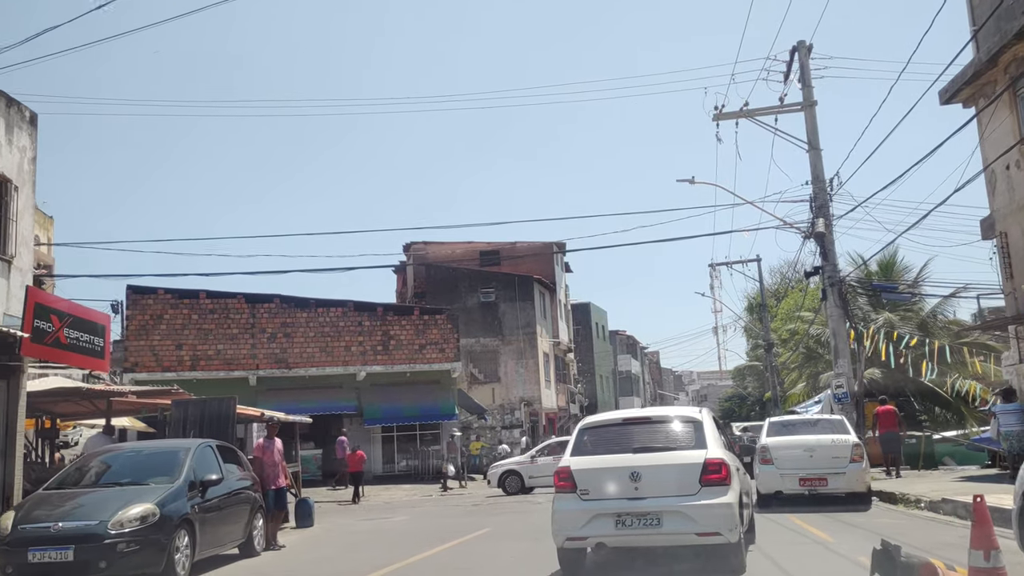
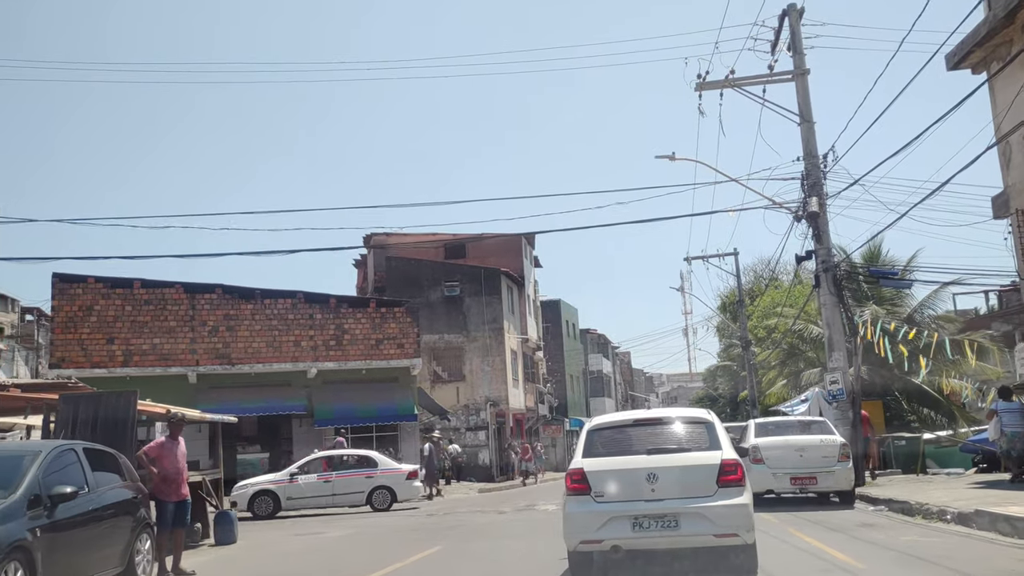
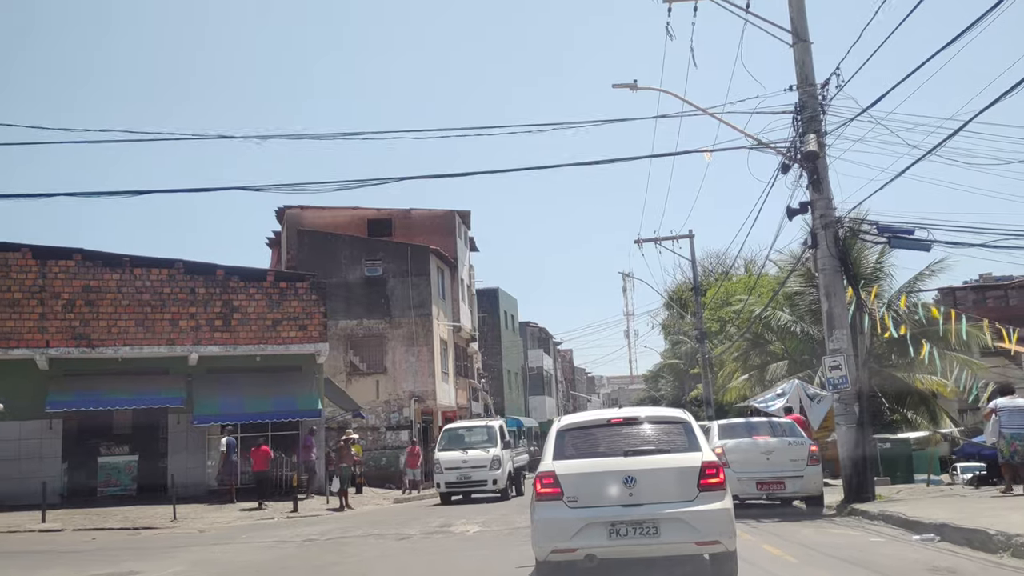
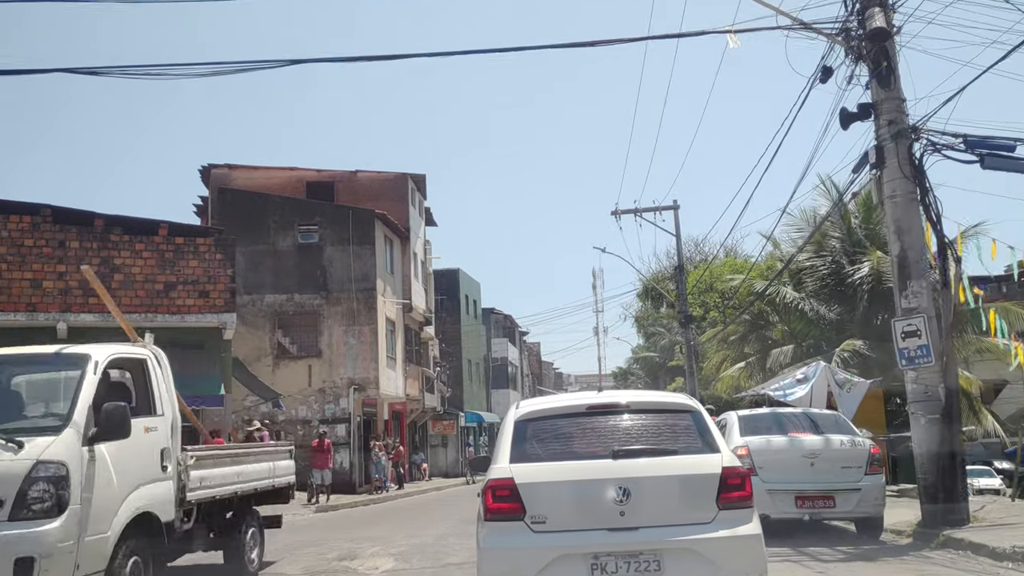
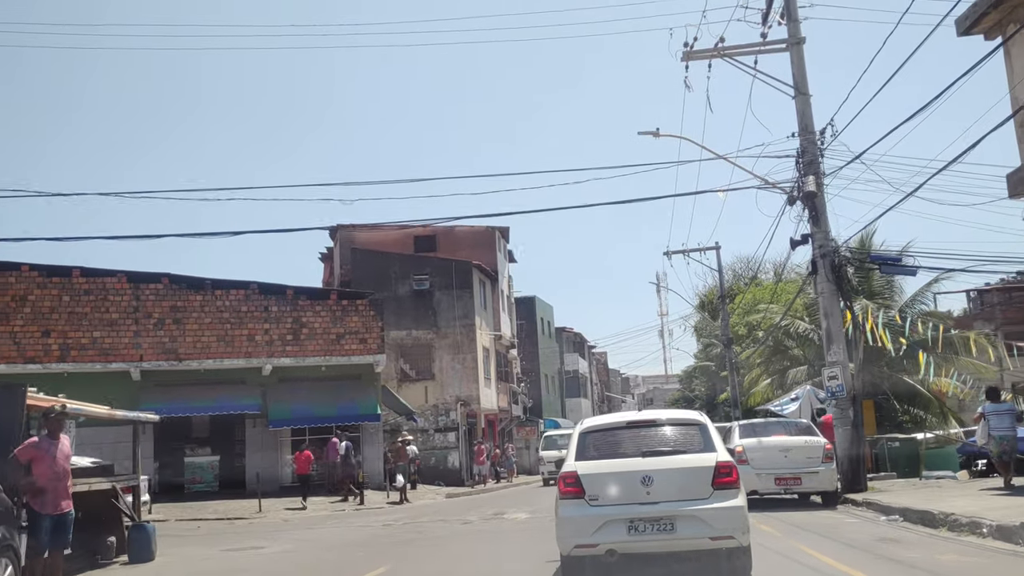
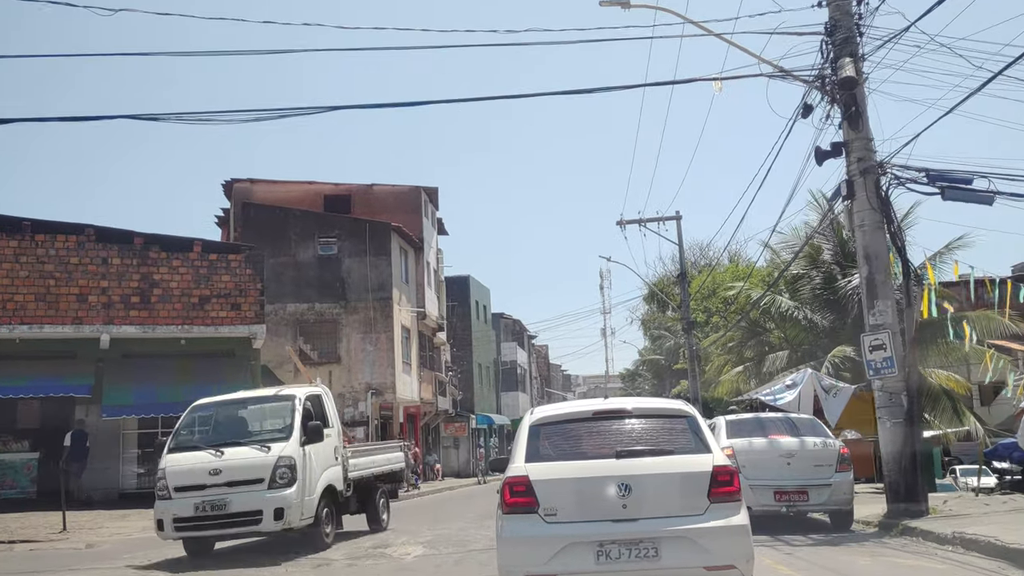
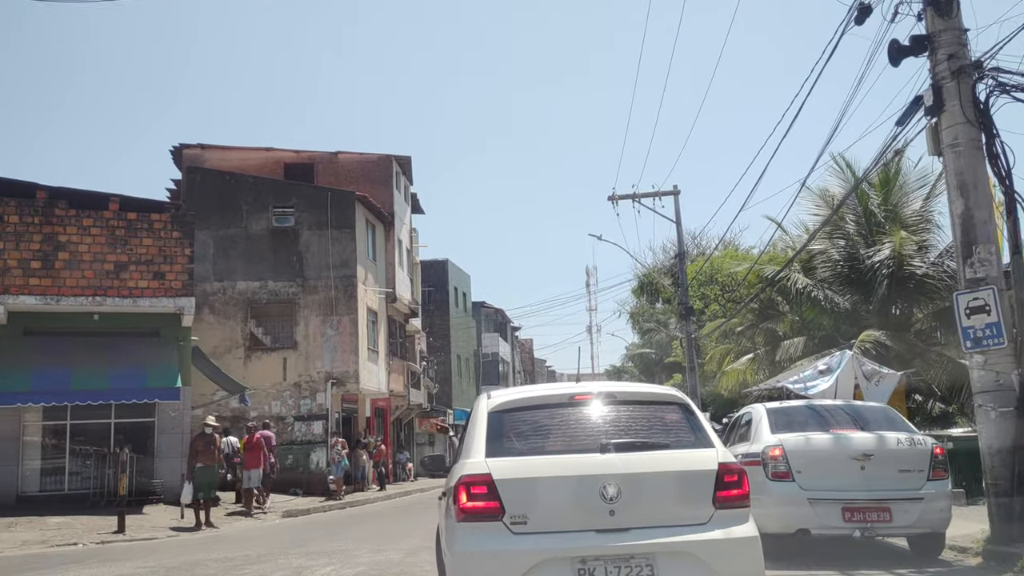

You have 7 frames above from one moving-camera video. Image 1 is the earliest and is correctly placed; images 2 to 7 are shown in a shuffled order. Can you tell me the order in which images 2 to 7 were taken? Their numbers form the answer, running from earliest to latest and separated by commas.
2, 5, 3, 6, 4, 7
